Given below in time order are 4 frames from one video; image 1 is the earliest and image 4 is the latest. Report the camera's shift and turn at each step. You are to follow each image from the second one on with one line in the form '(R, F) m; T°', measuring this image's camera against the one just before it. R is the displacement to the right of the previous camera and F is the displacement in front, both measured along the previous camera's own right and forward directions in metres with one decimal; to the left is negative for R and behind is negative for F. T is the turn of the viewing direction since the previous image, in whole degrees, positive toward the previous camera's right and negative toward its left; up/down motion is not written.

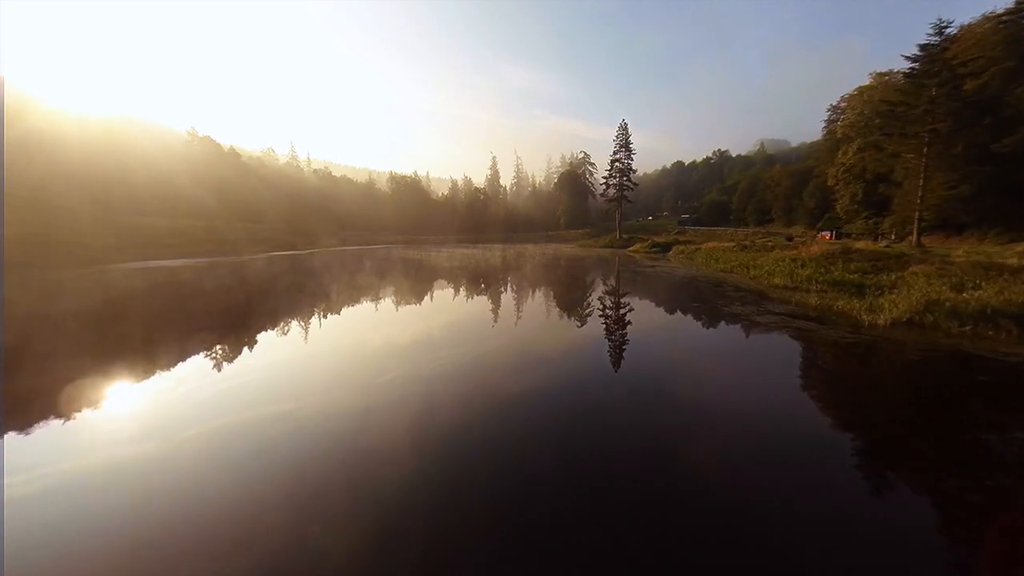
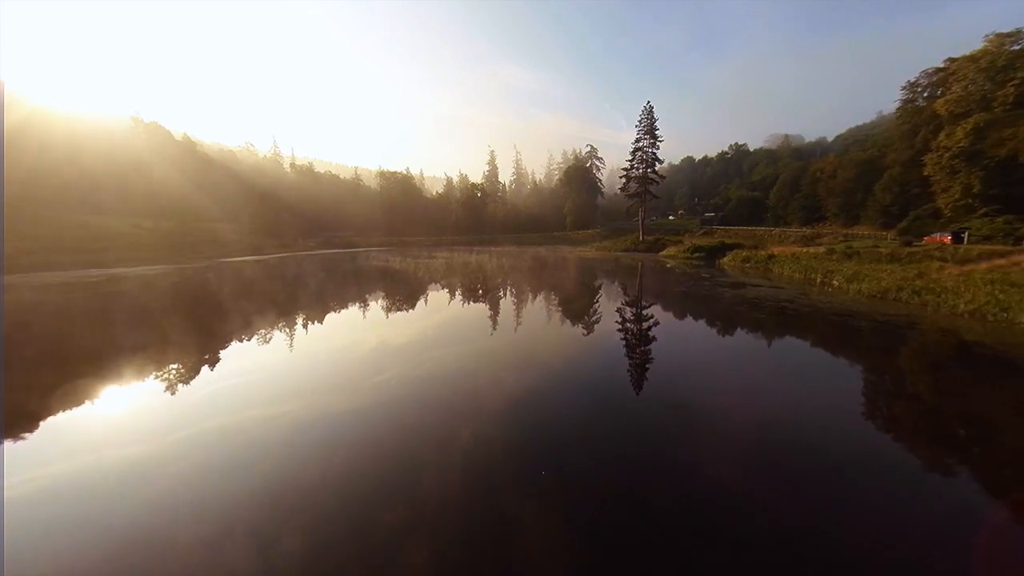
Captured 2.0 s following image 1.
(-0.2, +1.1) m; +1°
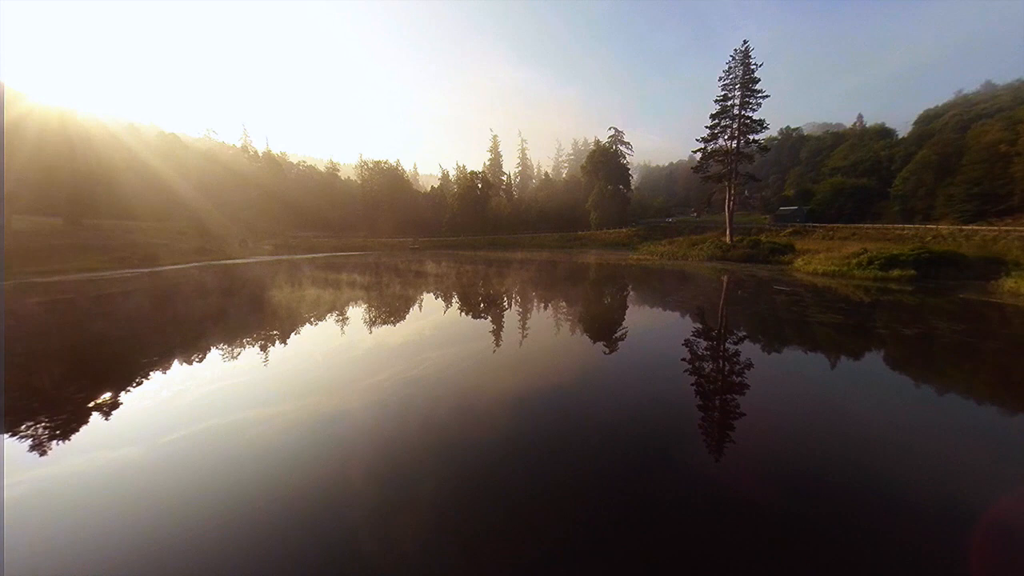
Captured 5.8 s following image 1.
(-0.3, +2.1) m; +1°
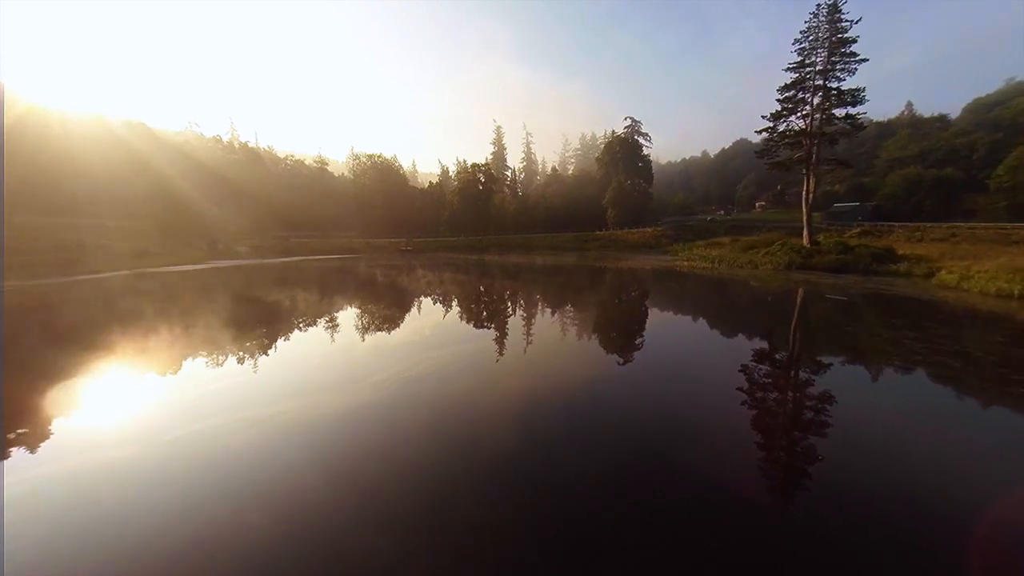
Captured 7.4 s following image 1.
(-0.2, +0.9) m; 0°
